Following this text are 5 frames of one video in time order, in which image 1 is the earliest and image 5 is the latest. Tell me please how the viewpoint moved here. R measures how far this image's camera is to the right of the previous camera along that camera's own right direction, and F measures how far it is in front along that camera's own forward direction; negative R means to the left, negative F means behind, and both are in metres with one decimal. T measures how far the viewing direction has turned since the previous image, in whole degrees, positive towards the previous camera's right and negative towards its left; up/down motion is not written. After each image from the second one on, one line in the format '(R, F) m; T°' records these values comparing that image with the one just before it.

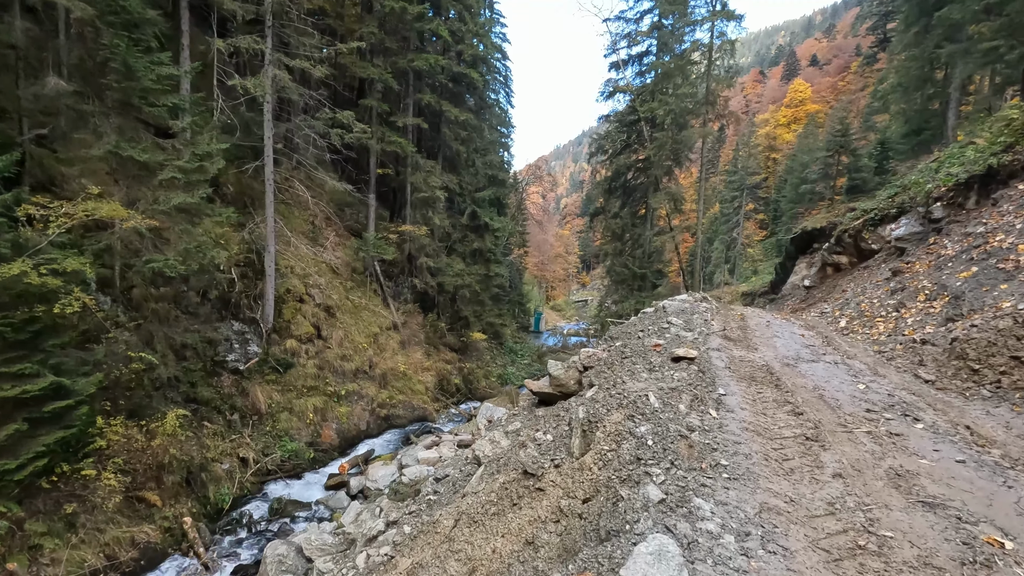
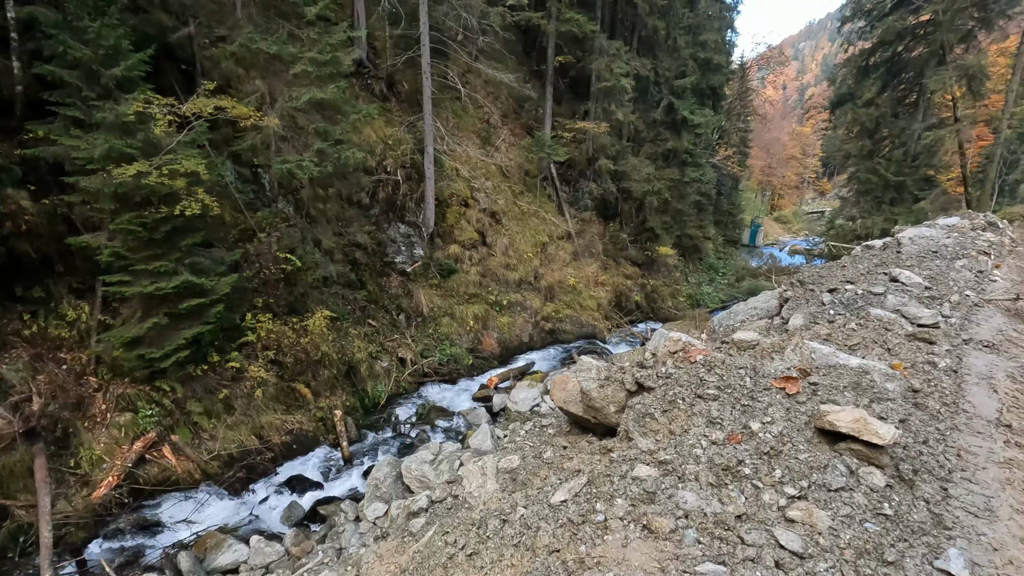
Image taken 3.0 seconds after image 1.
(+0.7, +1.8) m; -22°
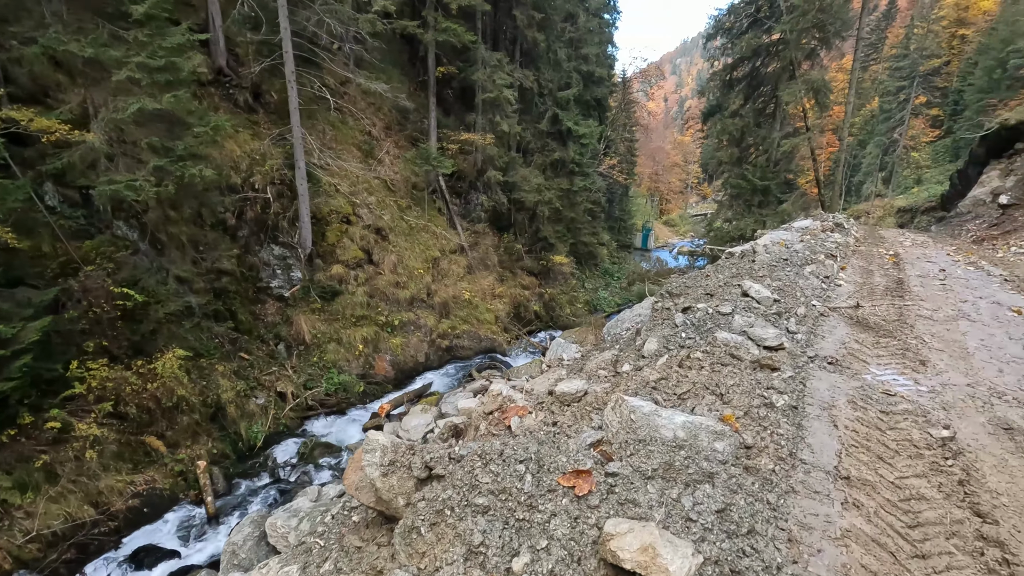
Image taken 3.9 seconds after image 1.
(+0.4, +0.4) m; +10°
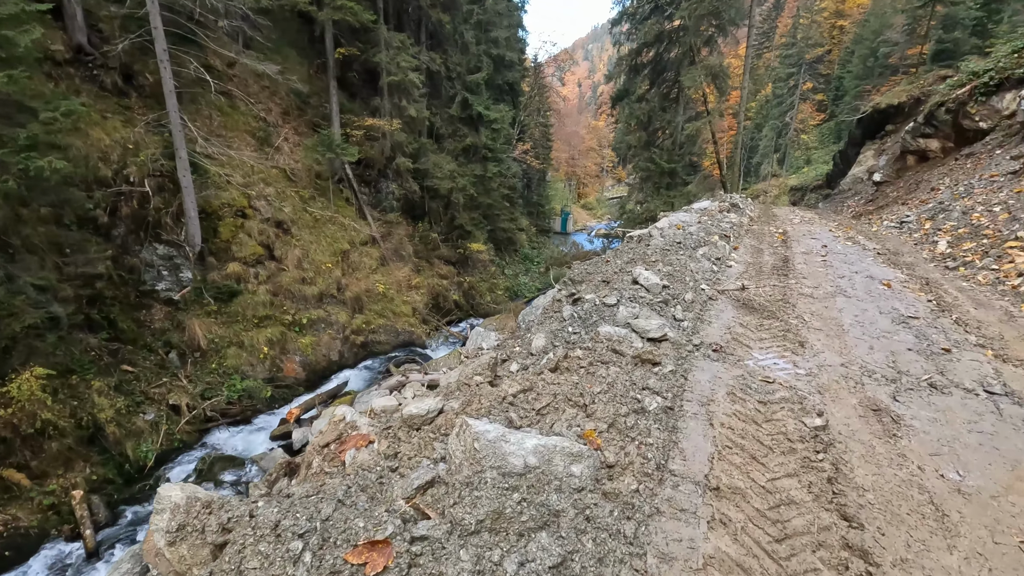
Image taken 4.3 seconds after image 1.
(+0.2, +0.2) m; +8°
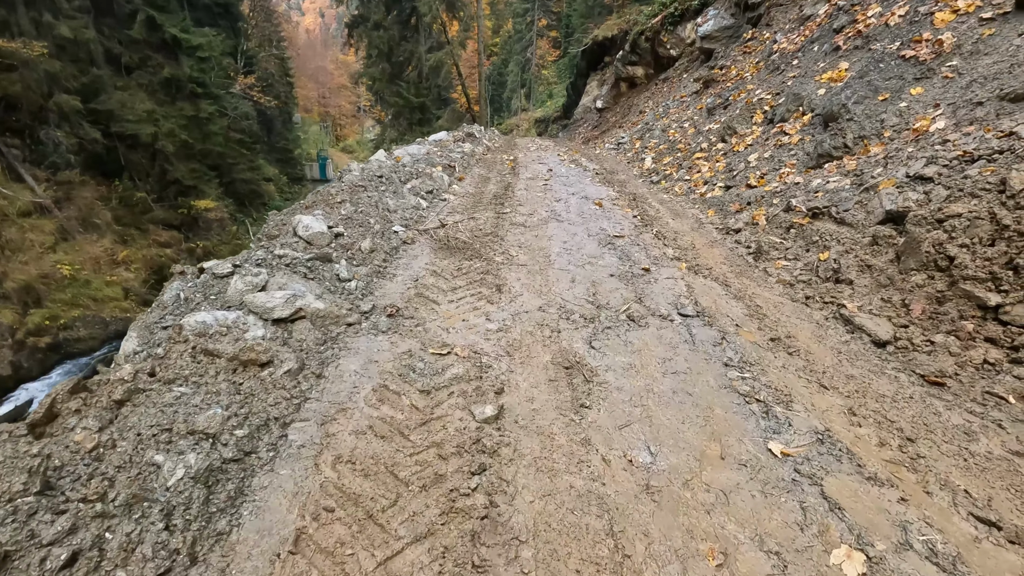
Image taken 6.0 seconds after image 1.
(+0.6, +0.6) m; +23°
